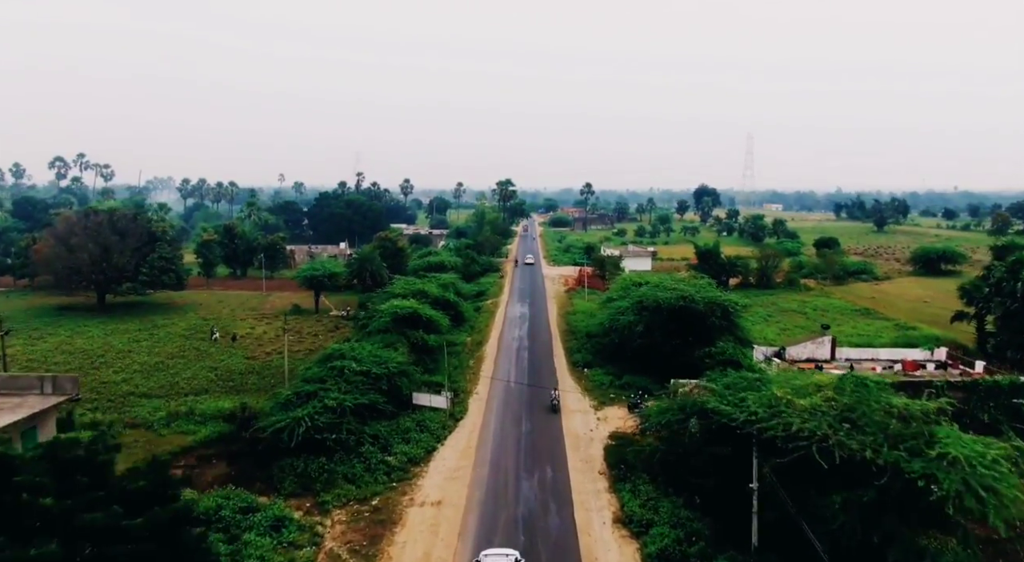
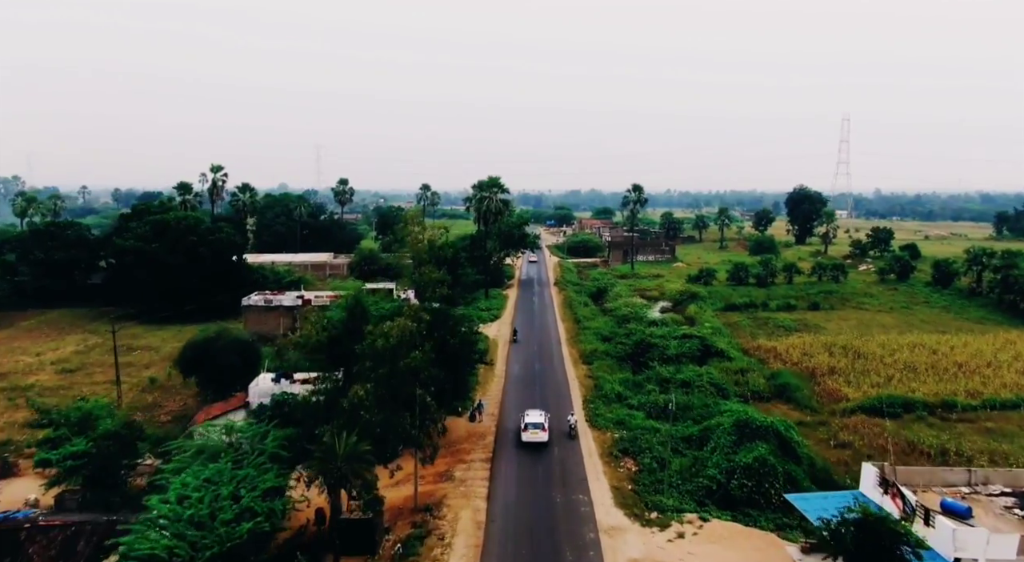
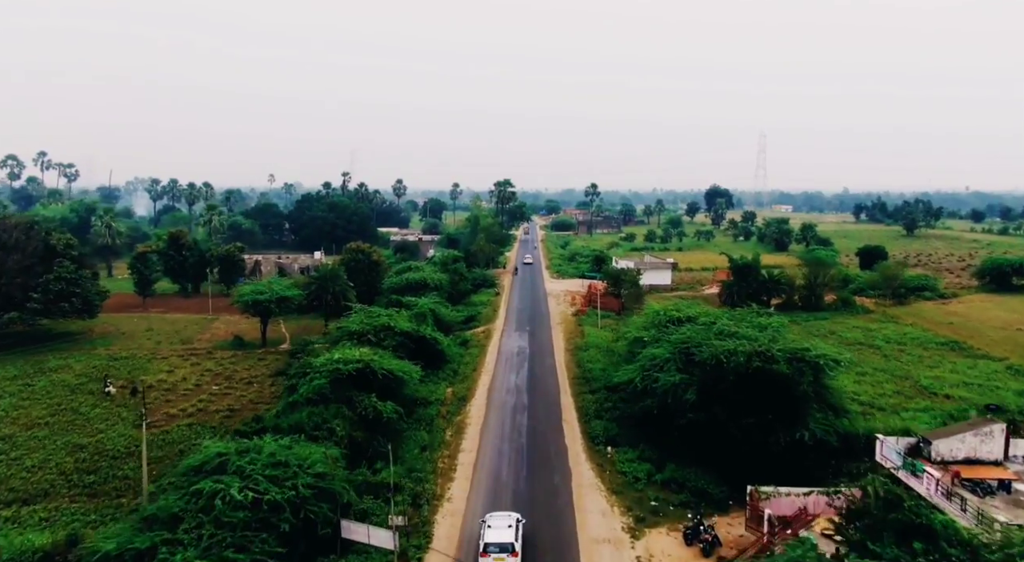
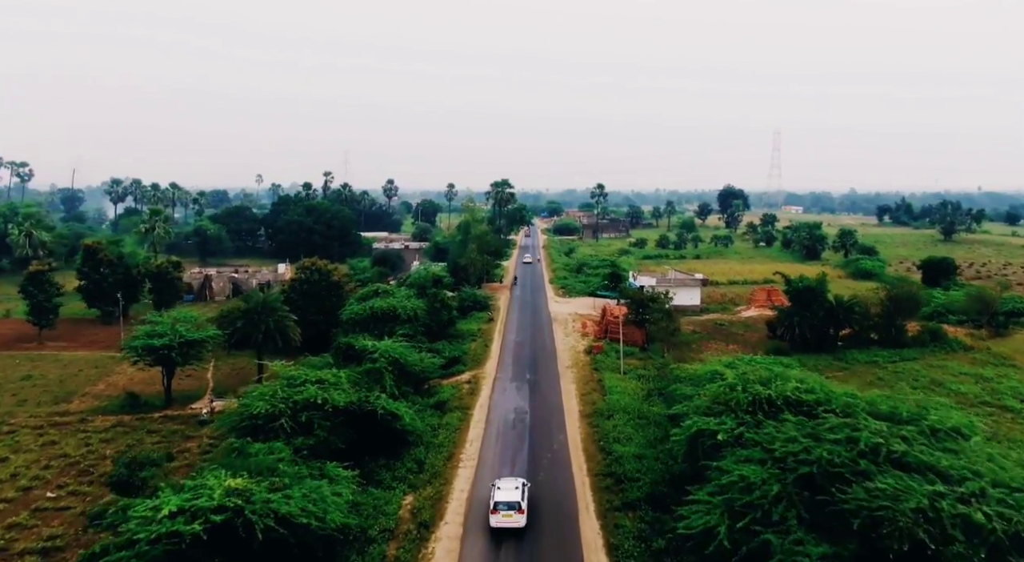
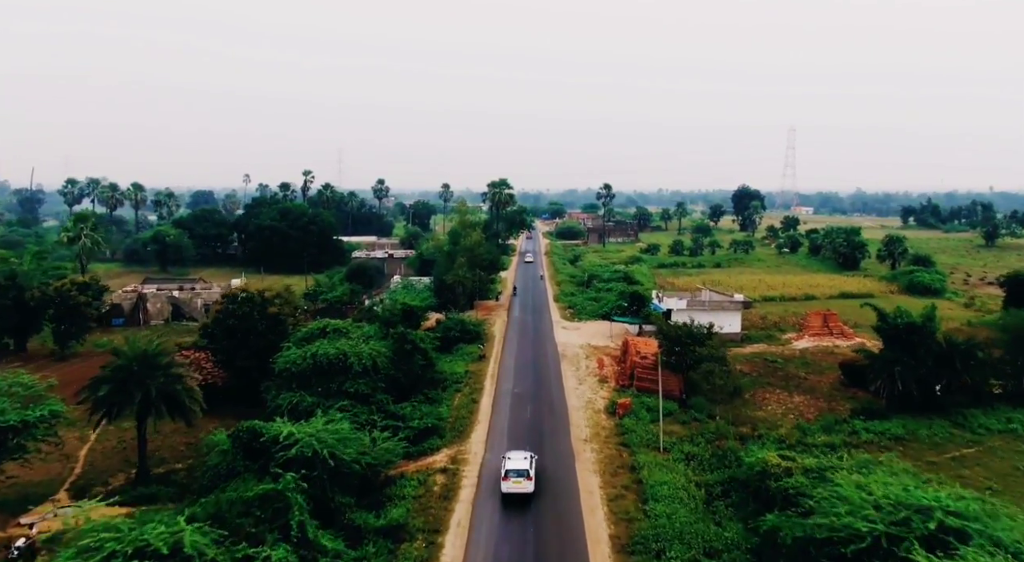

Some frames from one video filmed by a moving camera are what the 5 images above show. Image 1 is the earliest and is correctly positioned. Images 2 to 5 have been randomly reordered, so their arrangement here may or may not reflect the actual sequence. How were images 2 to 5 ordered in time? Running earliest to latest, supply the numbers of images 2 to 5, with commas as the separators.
3, 4, 5, 2
